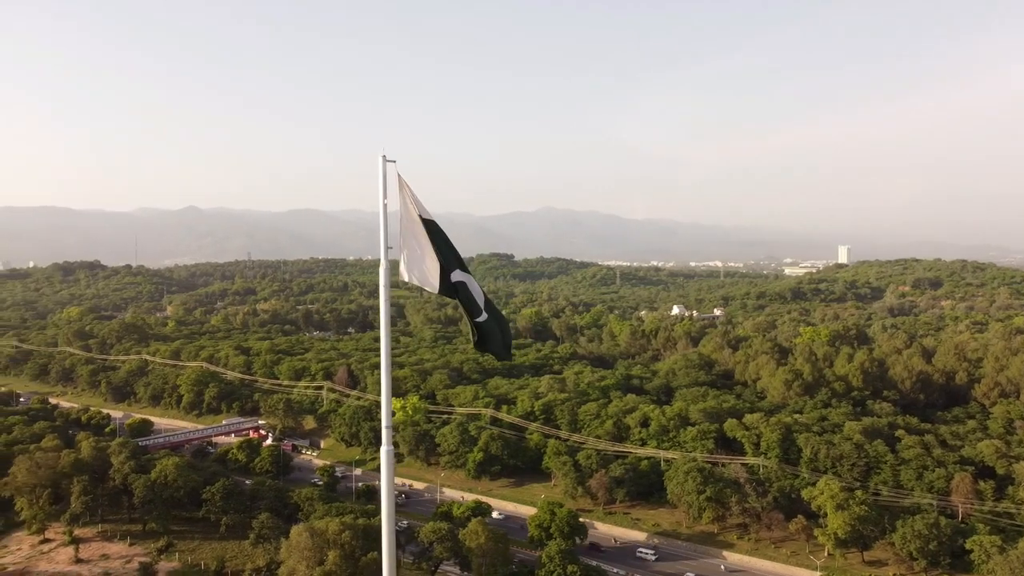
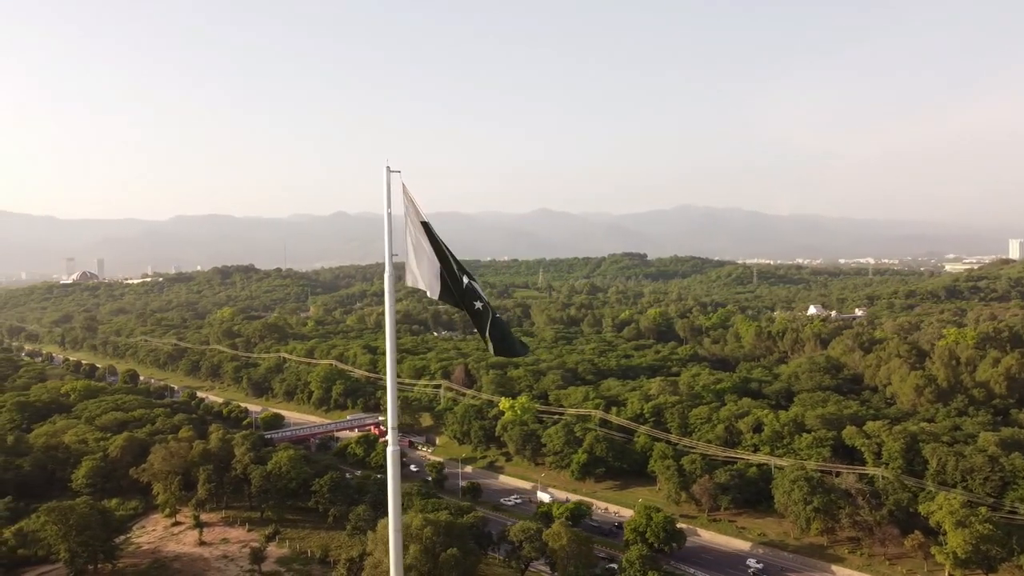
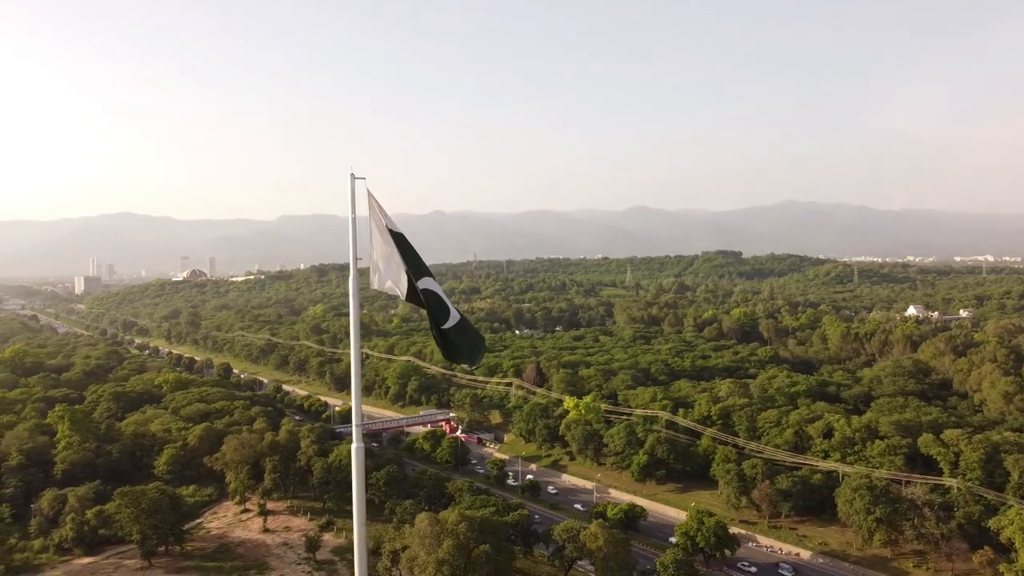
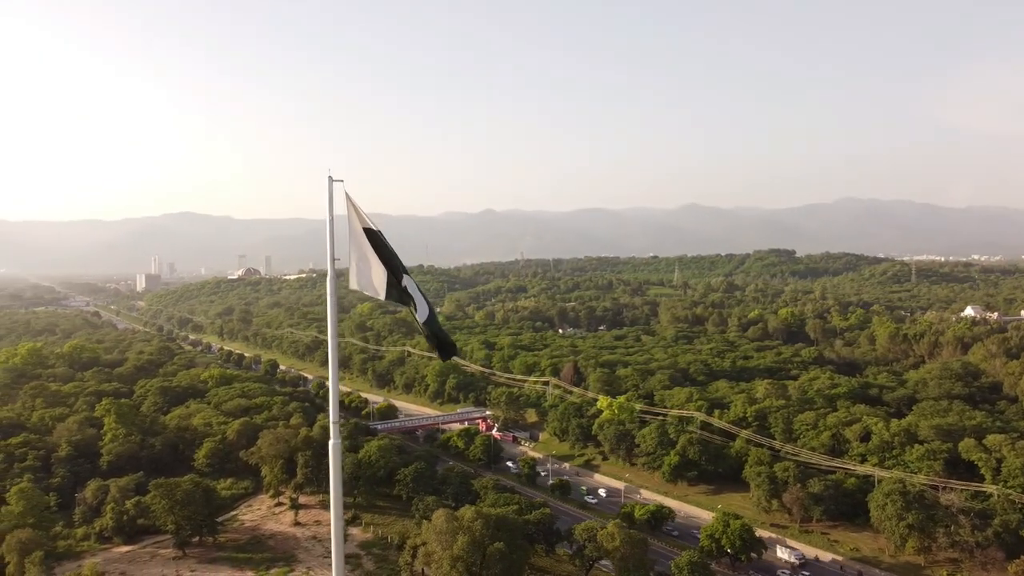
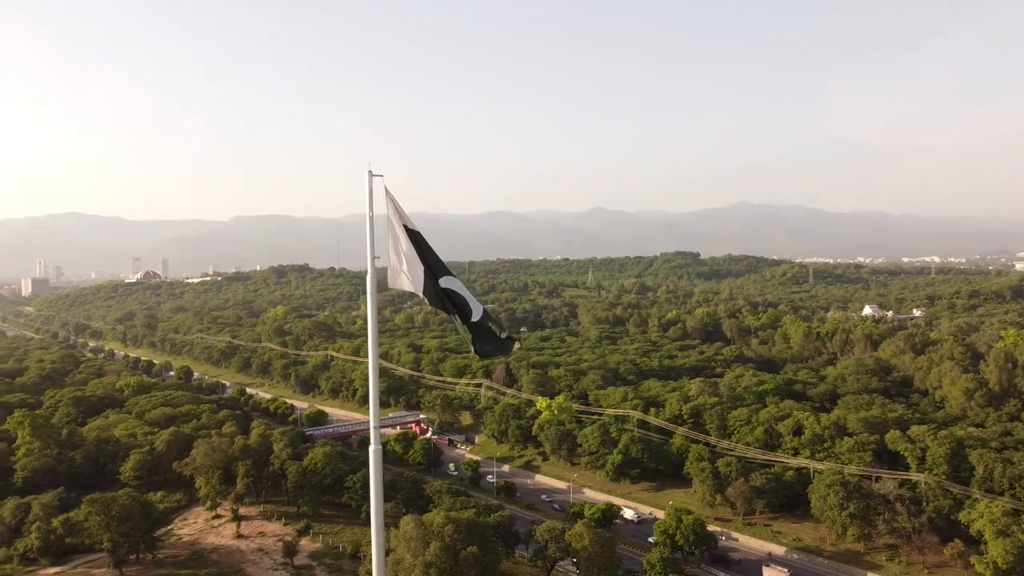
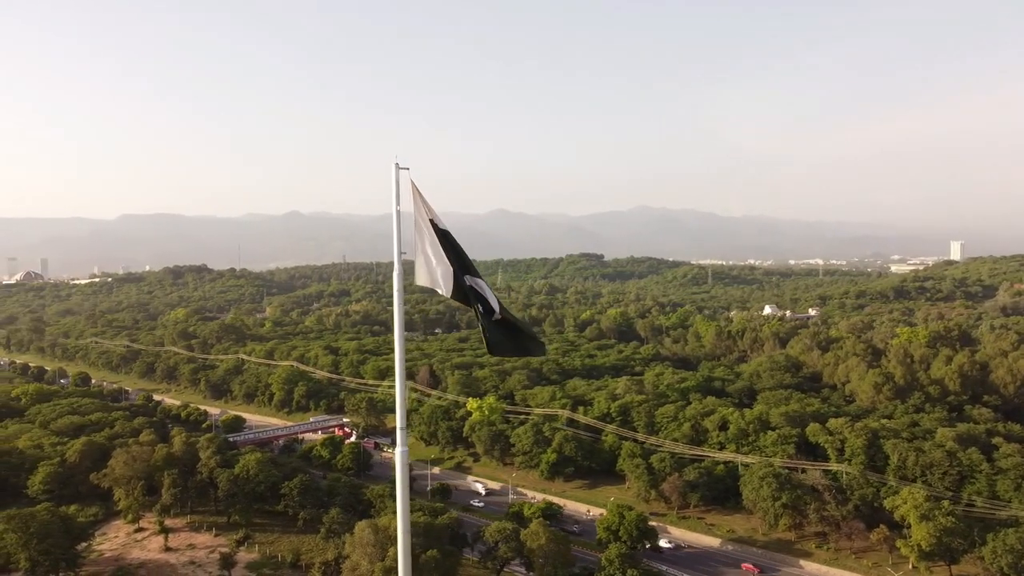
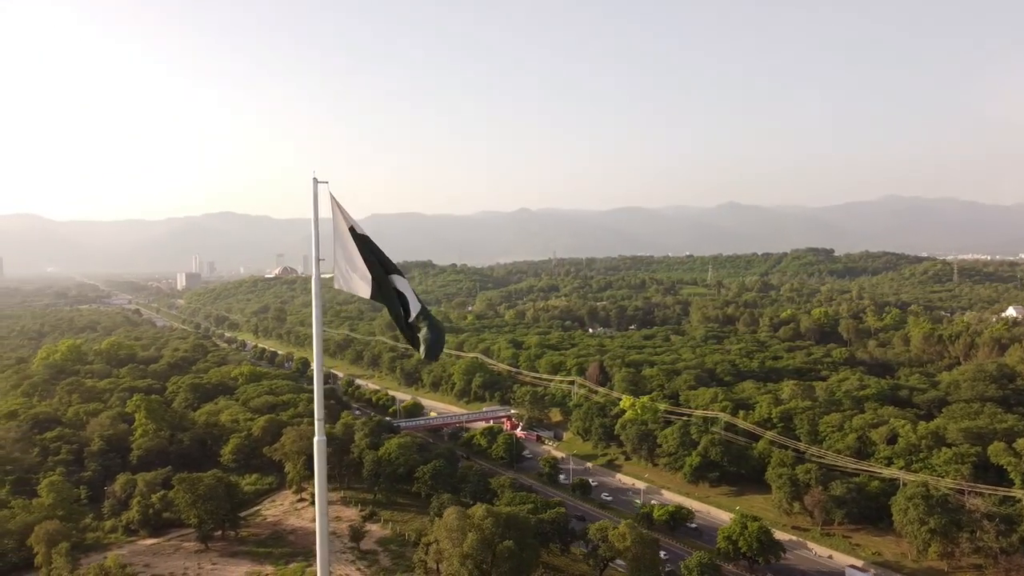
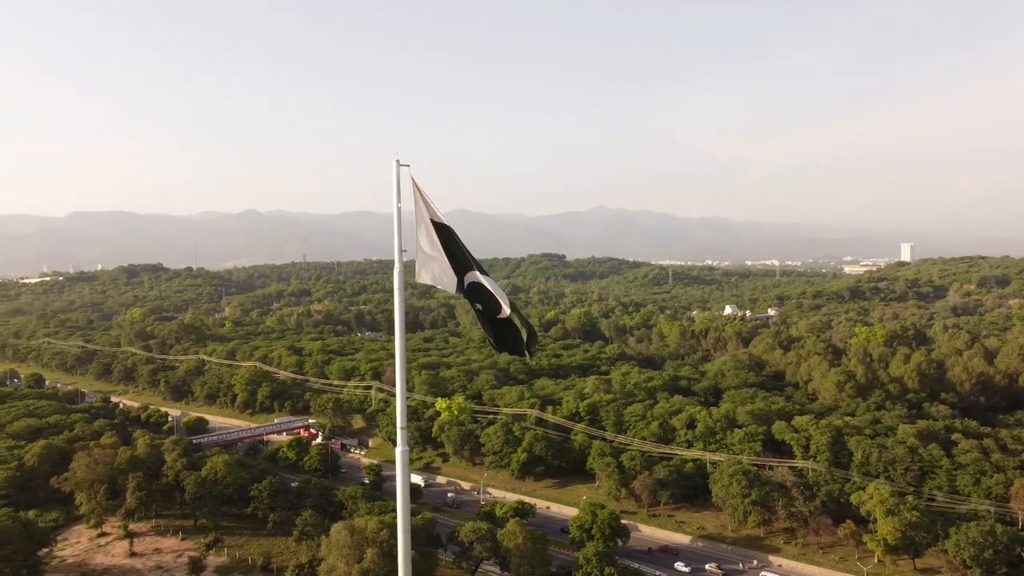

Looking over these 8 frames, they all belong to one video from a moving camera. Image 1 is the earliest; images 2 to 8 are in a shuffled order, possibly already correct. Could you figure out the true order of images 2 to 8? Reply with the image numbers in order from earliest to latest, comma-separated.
8, 6, 2, 5, 3, 4, 7
